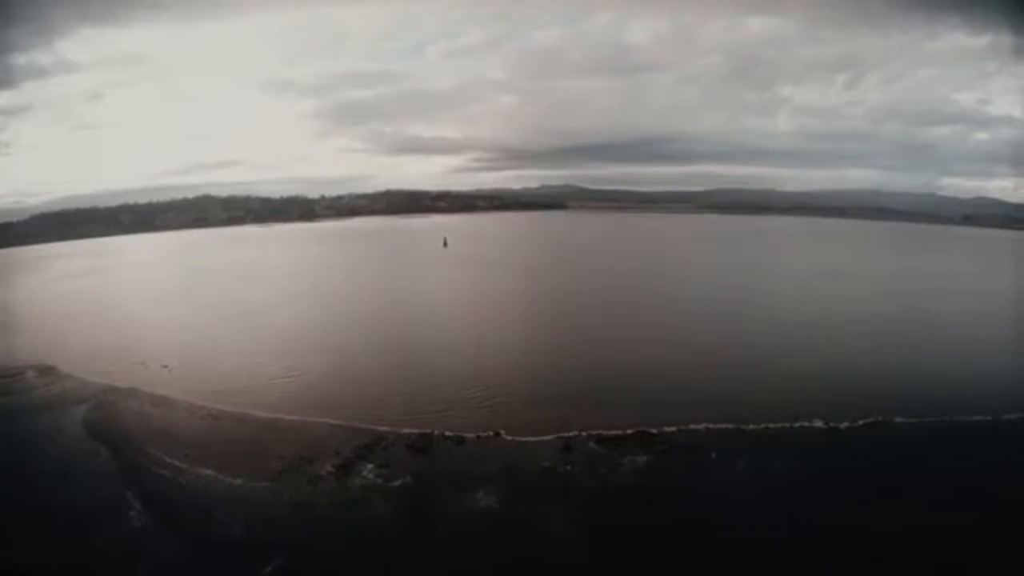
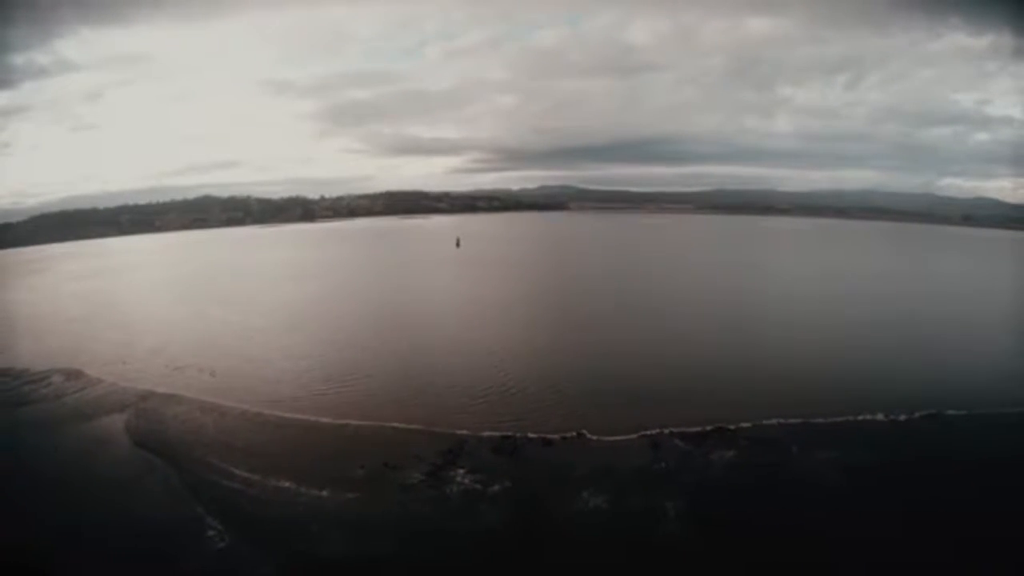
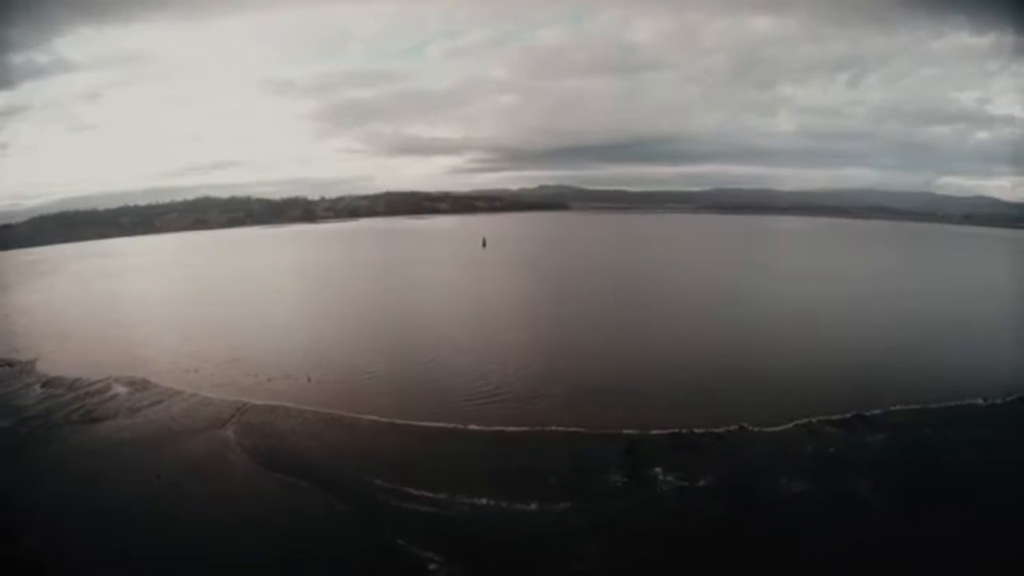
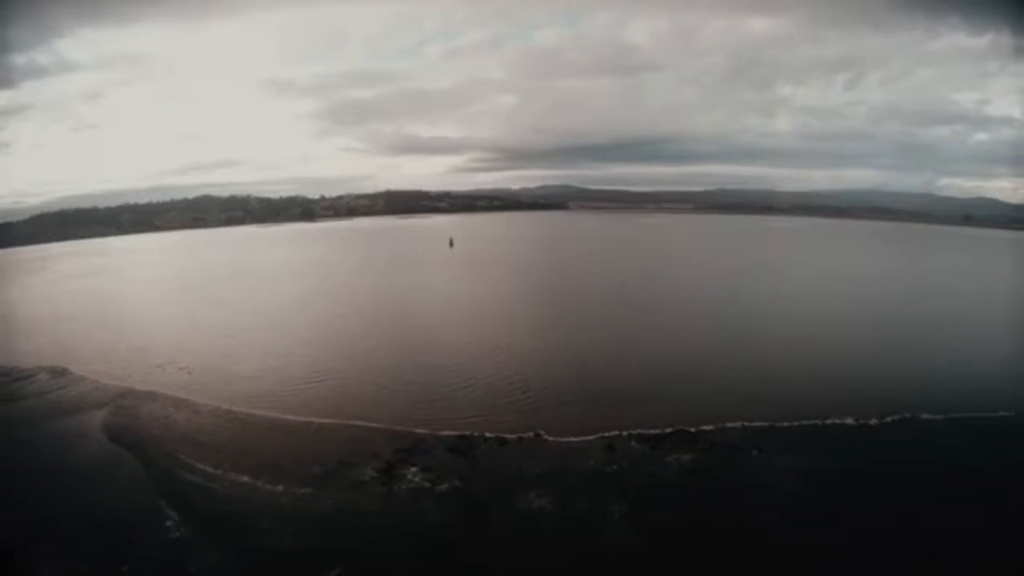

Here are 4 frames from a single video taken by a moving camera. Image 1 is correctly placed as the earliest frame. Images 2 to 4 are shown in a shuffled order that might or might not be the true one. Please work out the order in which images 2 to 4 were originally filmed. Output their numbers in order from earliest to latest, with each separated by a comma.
4, 2, 3
